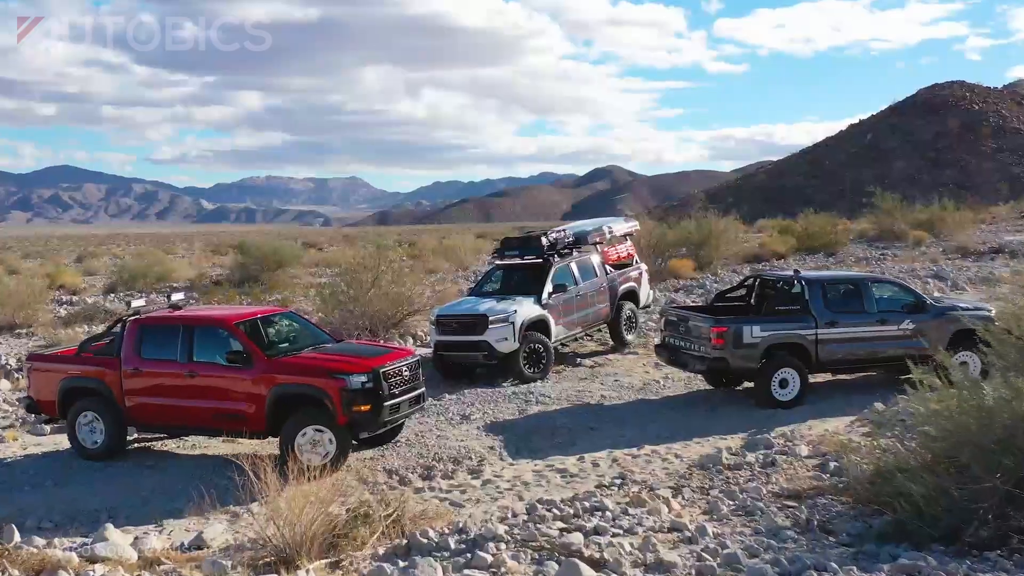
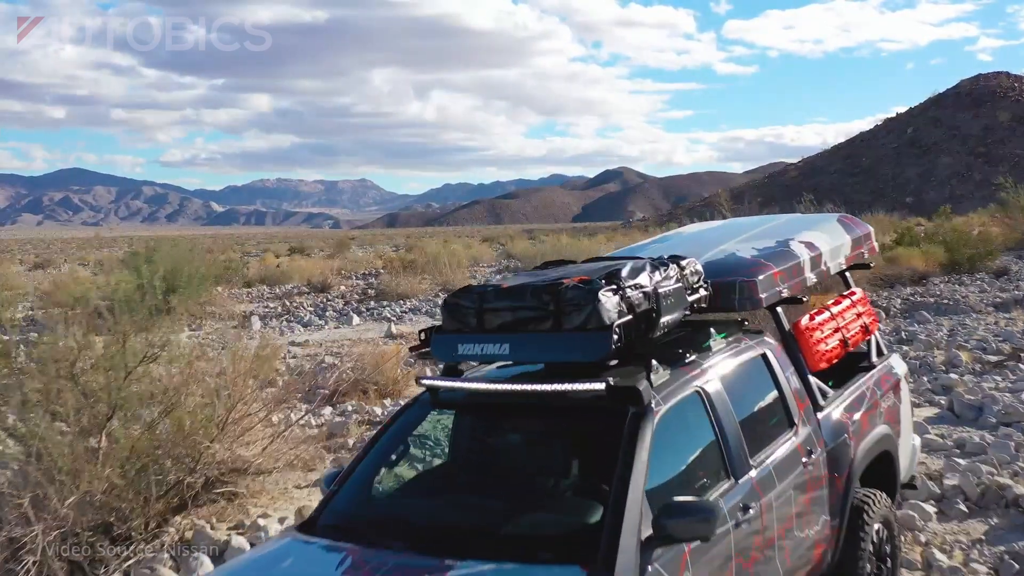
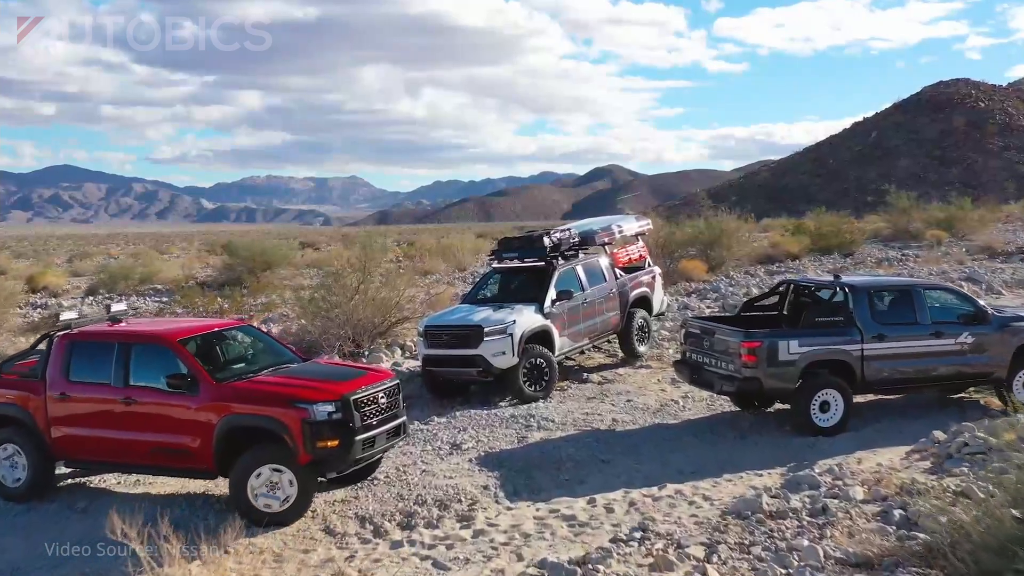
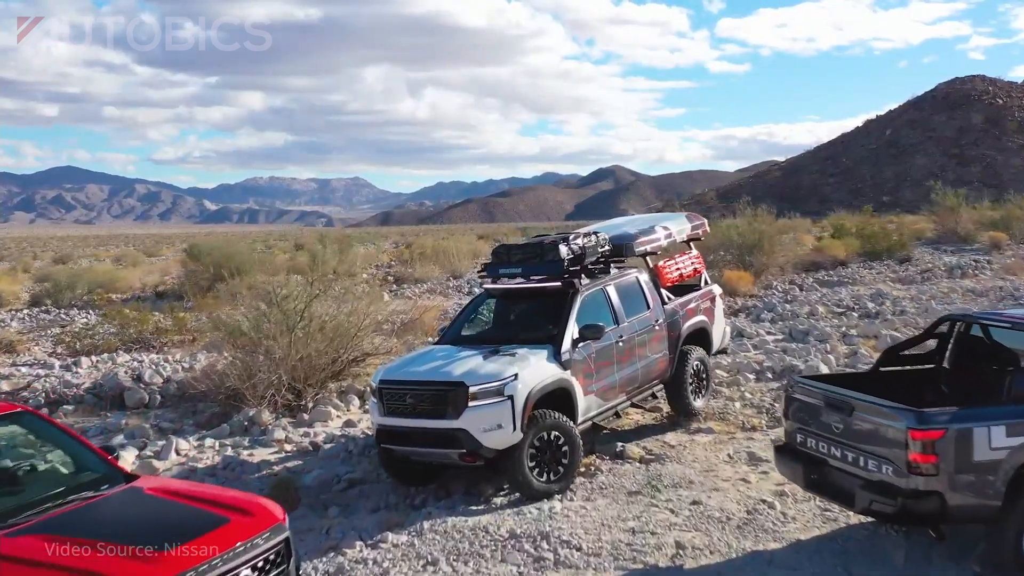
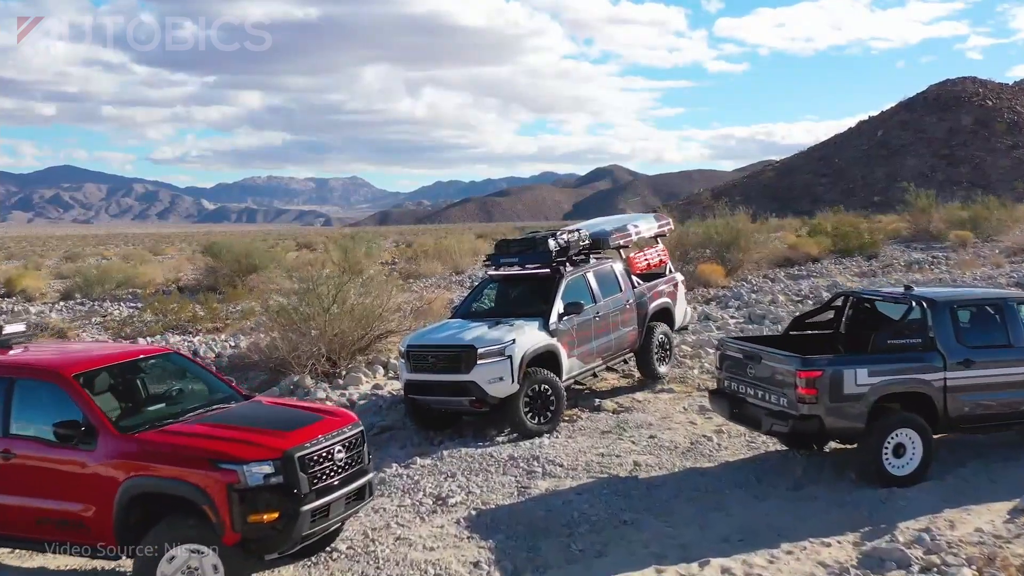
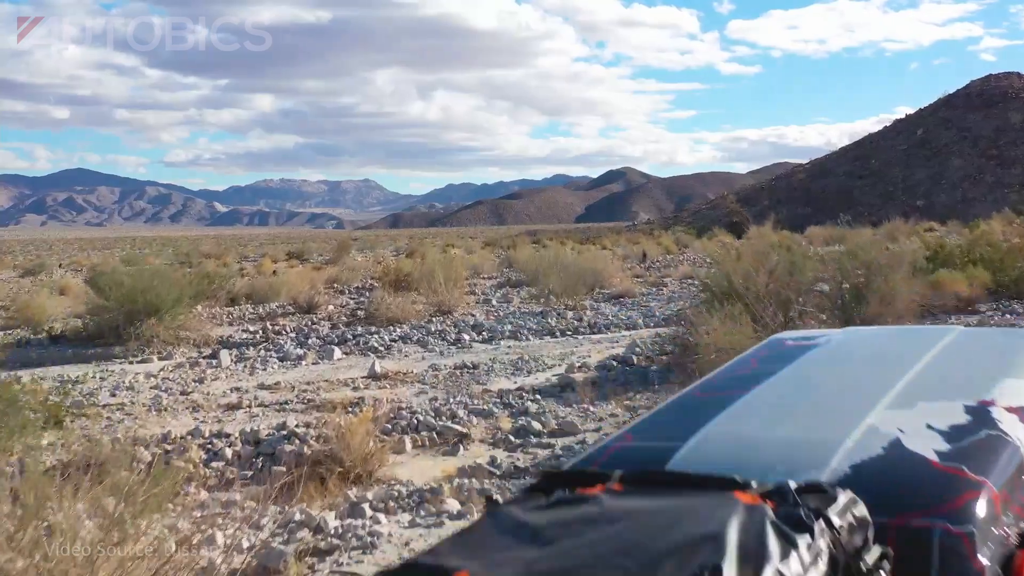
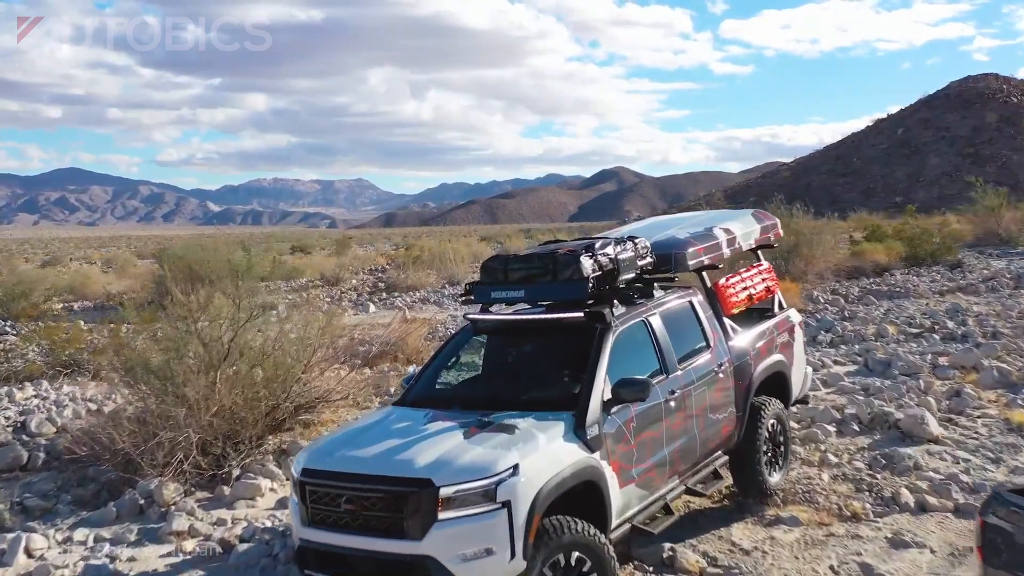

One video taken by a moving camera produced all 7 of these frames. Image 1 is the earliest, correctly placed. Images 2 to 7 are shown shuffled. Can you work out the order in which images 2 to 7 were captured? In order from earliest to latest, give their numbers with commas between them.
3, 5, 4, 7, 2, 6
